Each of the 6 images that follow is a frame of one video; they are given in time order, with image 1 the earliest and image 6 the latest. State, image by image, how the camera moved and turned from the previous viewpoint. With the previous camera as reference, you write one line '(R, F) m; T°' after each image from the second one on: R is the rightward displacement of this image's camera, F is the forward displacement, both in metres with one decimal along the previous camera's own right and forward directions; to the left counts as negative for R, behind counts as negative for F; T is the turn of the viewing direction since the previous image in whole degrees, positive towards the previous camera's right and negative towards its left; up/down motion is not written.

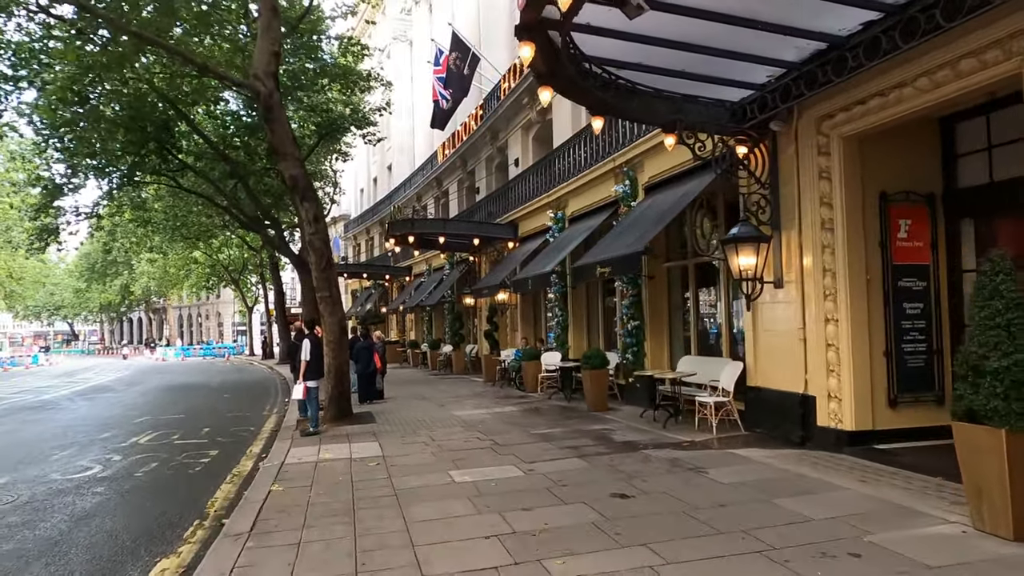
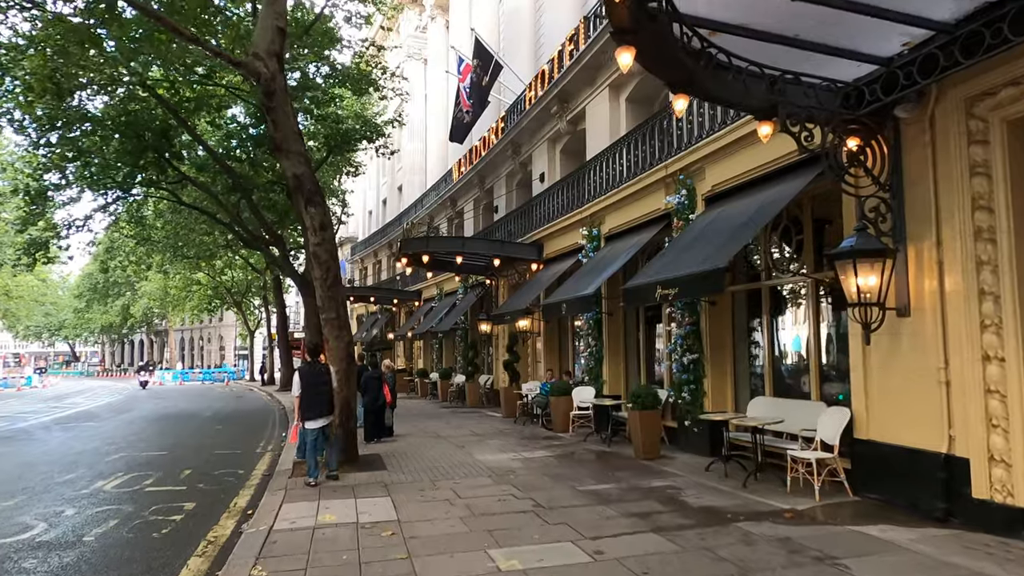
(-0.5, +1.8) m; 0°
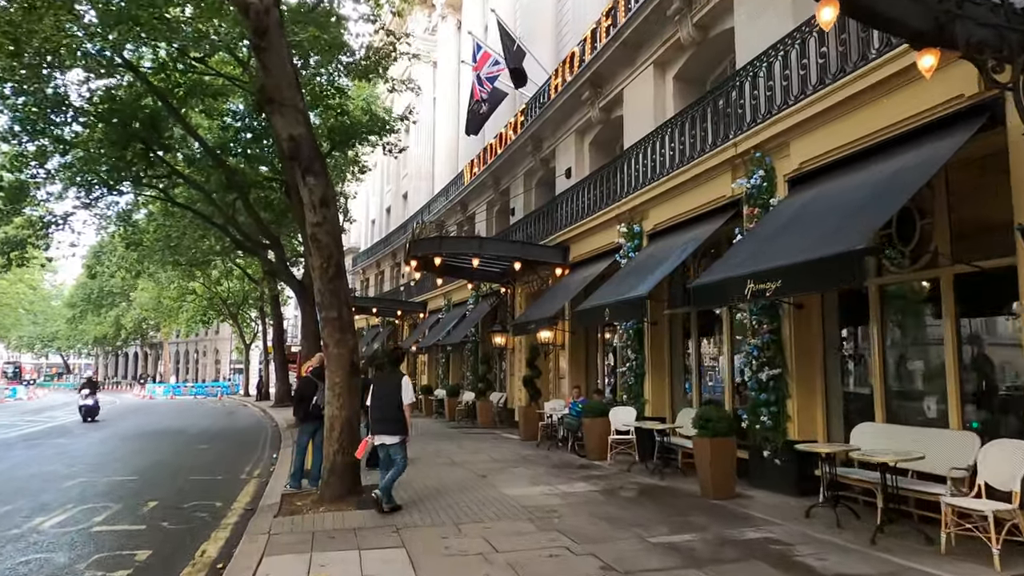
(-0.5, +1.9) m; 0°
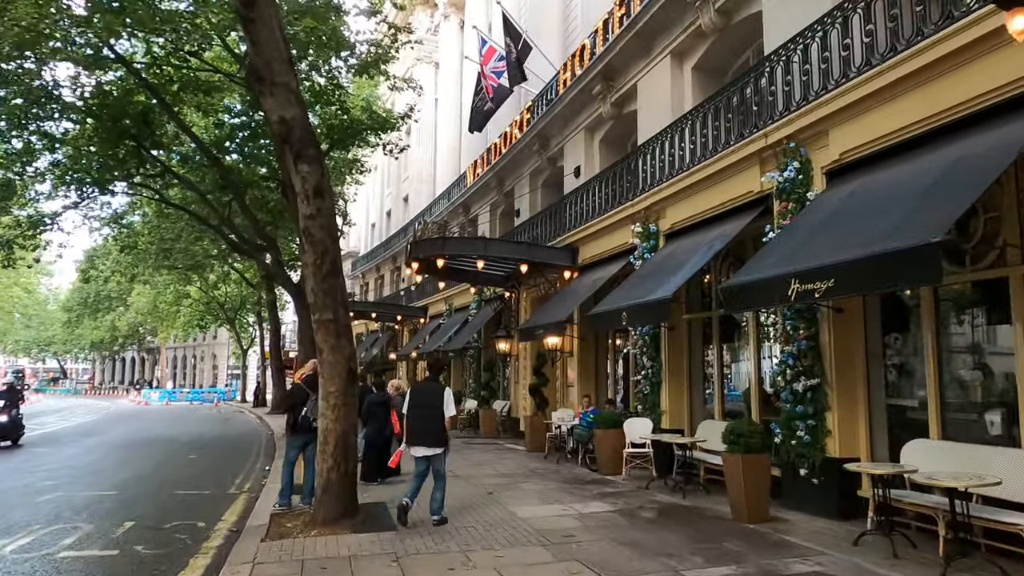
(-0.2, +0.8) m; 0°
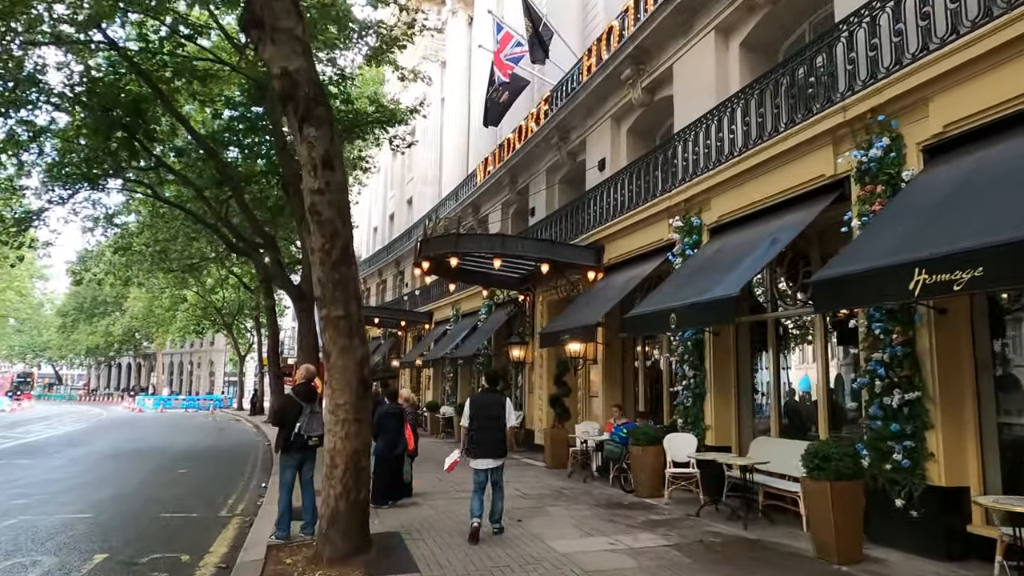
(-0.4, +1.2) m; 0°
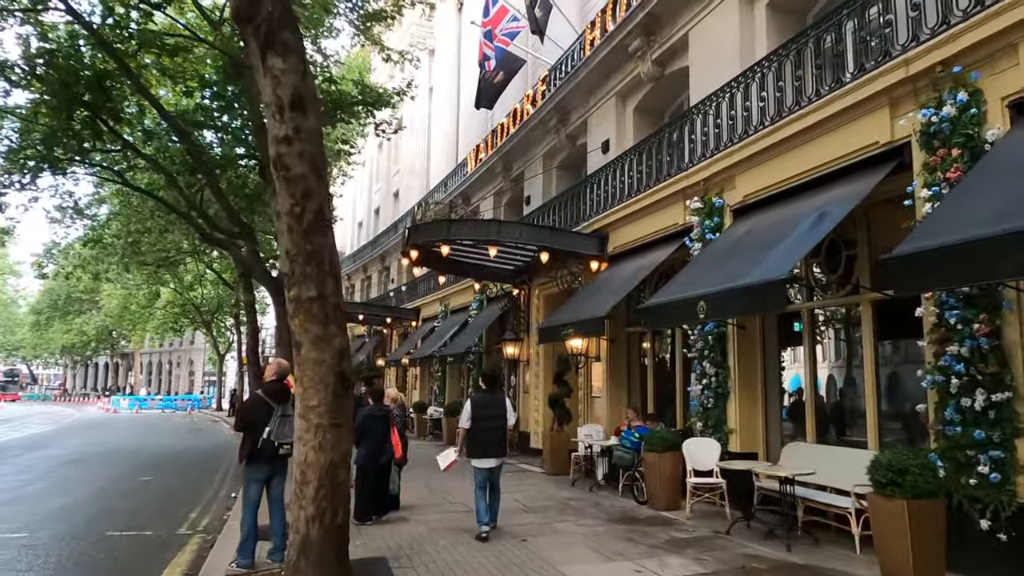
(-0.2, +1.2) m; +1°
